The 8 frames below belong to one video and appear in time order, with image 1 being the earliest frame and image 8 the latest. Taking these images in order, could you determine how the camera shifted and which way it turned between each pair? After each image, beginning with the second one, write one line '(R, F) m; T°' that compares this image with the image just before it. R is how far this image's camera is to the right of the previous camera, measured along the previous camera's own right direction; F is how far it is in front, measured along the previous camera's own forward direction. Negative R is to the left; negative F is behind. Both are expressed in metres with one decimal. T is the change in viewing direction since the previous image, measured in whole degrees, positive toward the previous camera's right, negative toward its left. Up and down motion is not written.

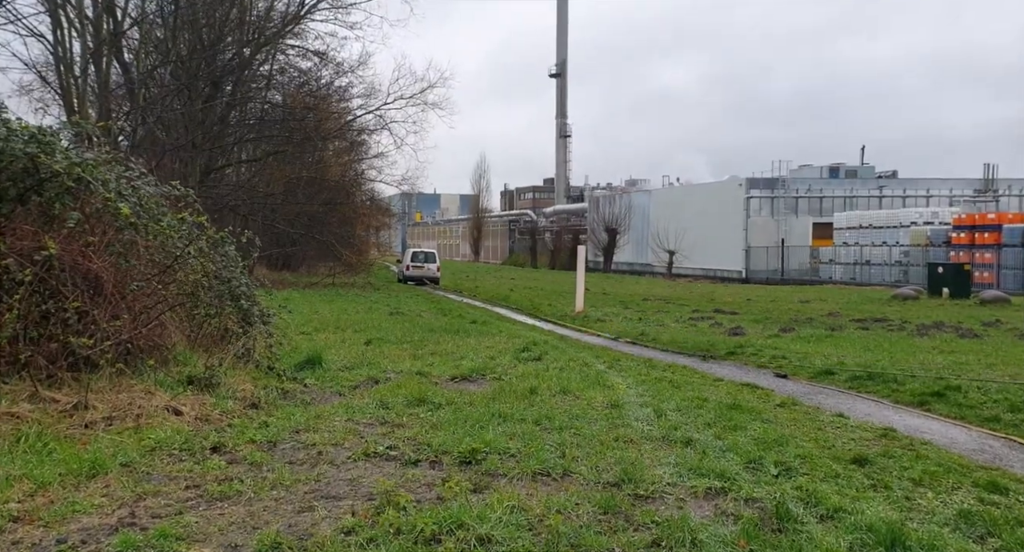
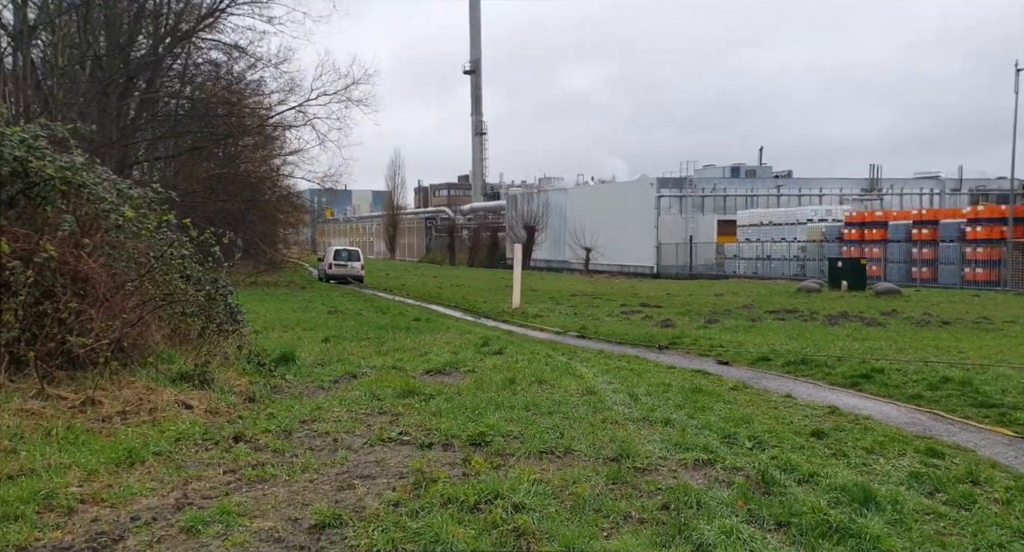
(-0.8, -0.7) m; +6°
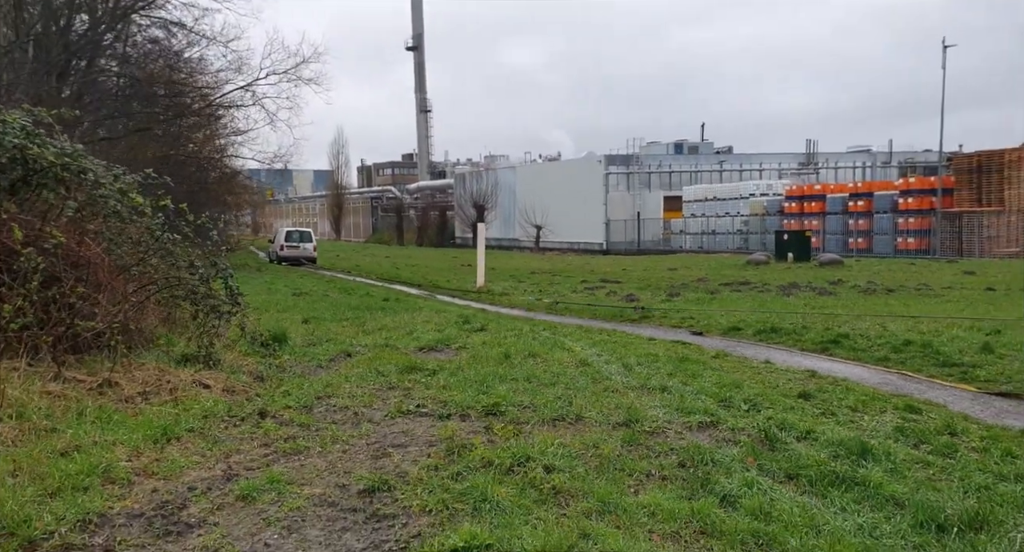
(-0.6, -0.4) m; +4°
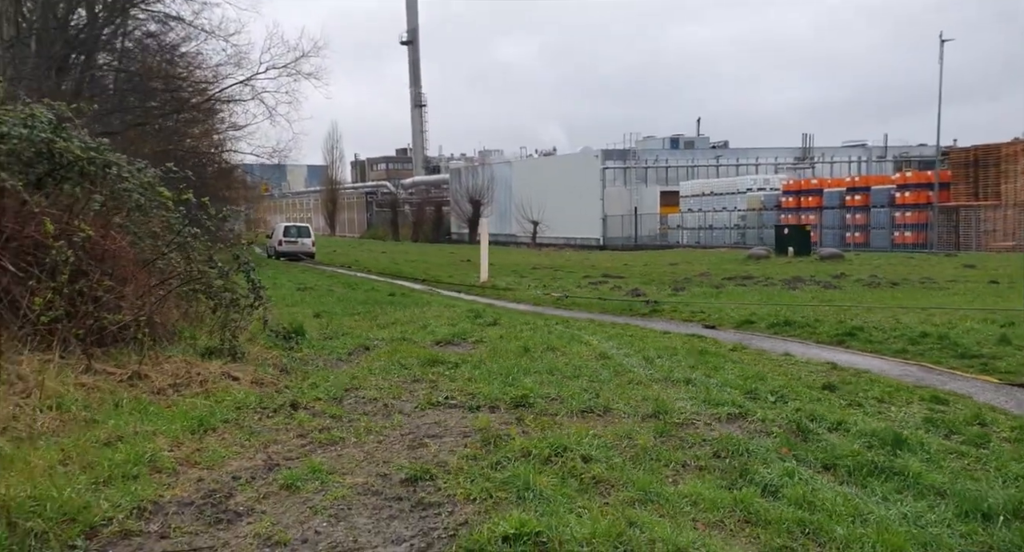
(-0.3, -0.1) m; +1°
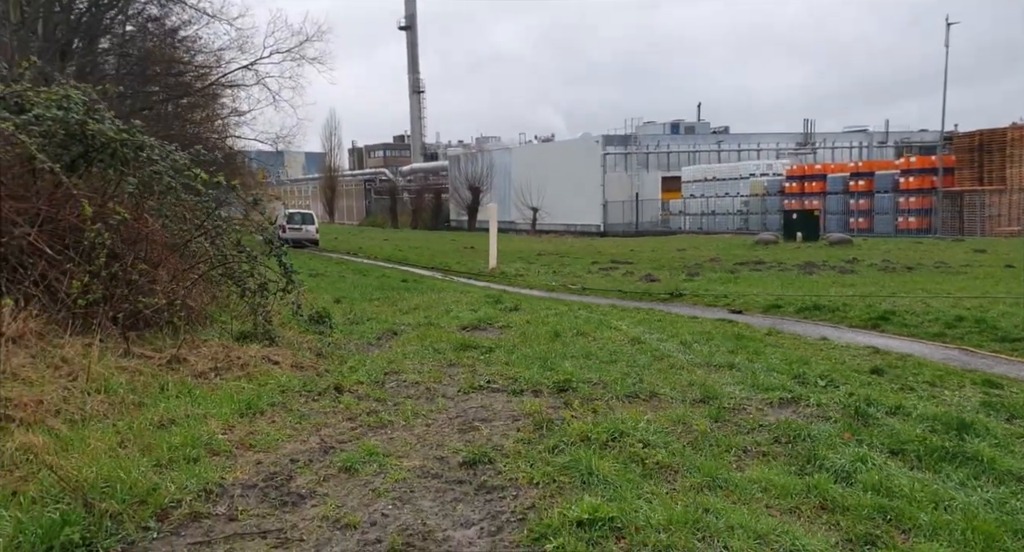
(-0.4, +0.1) m; 0°
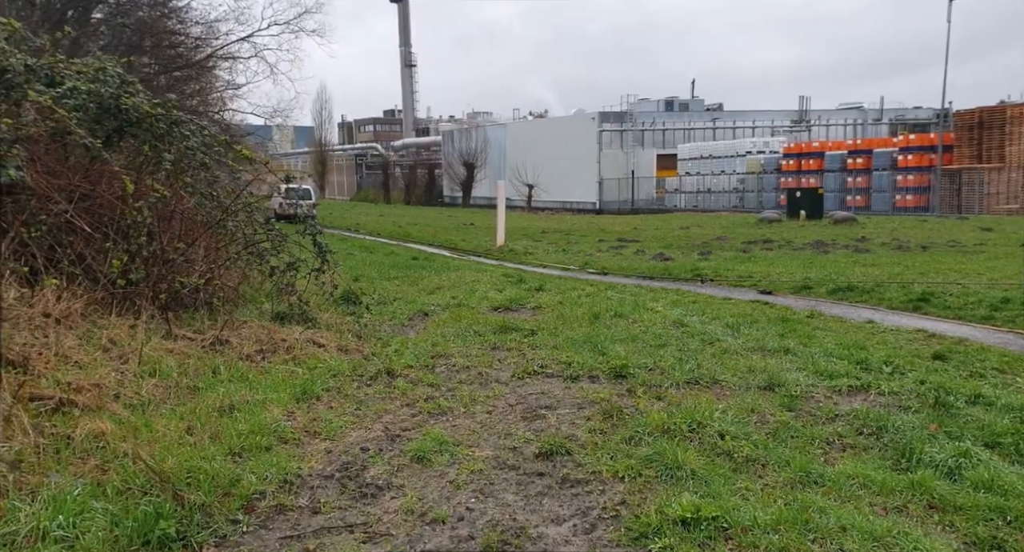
(-0.6, +0.3) m; +1°
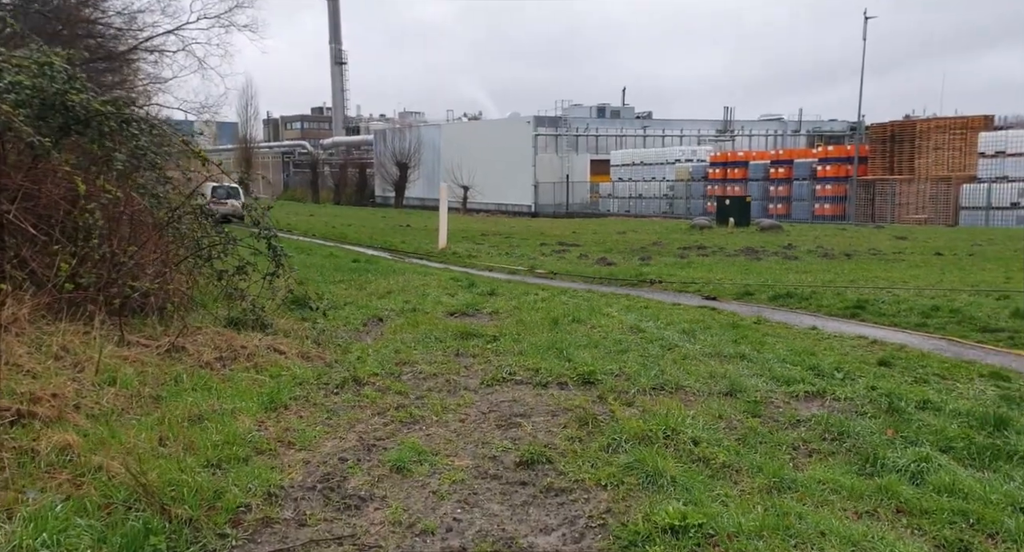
(-0.4, -0.1) m; +5°
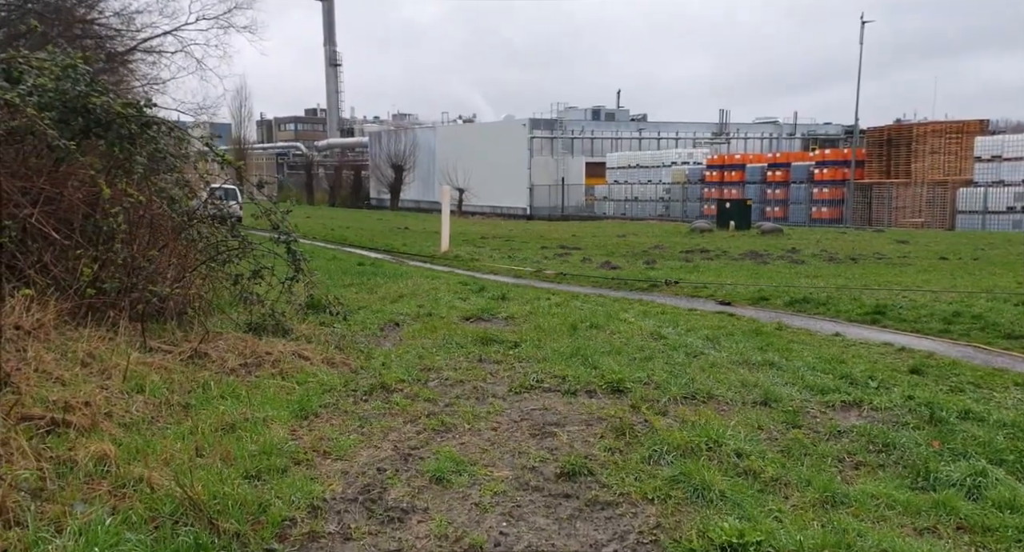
(-0.3, +0.1) m; +1°
